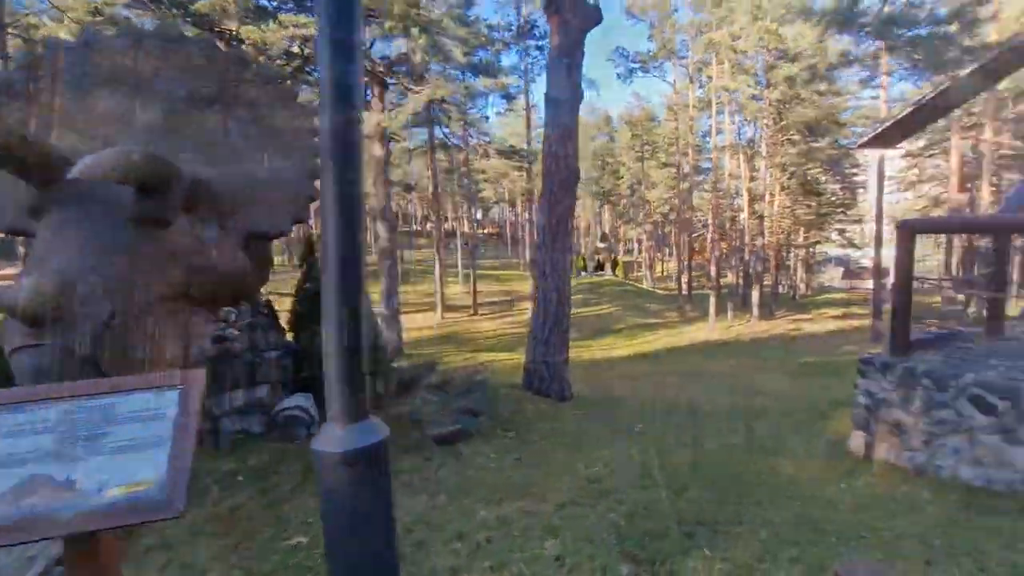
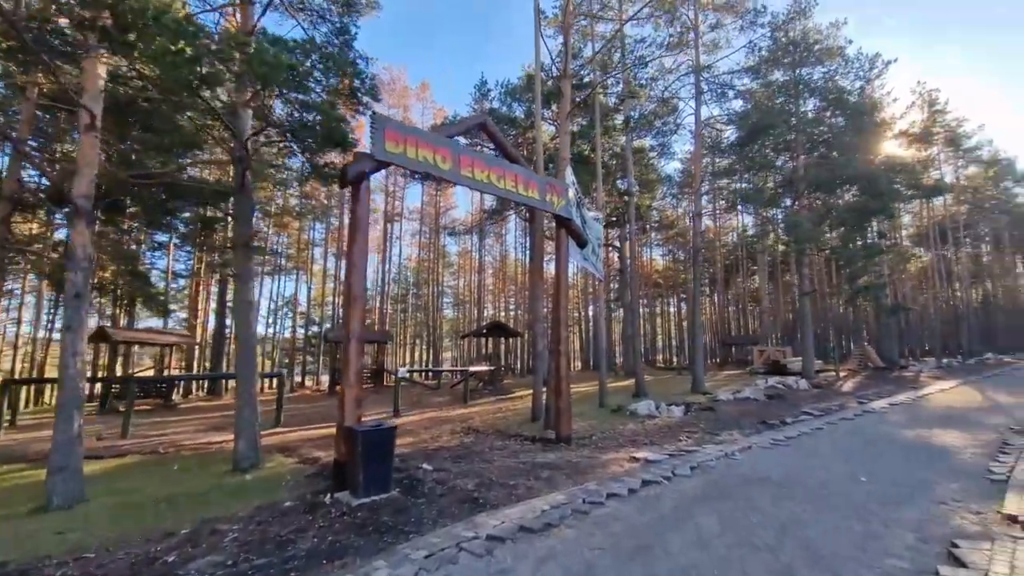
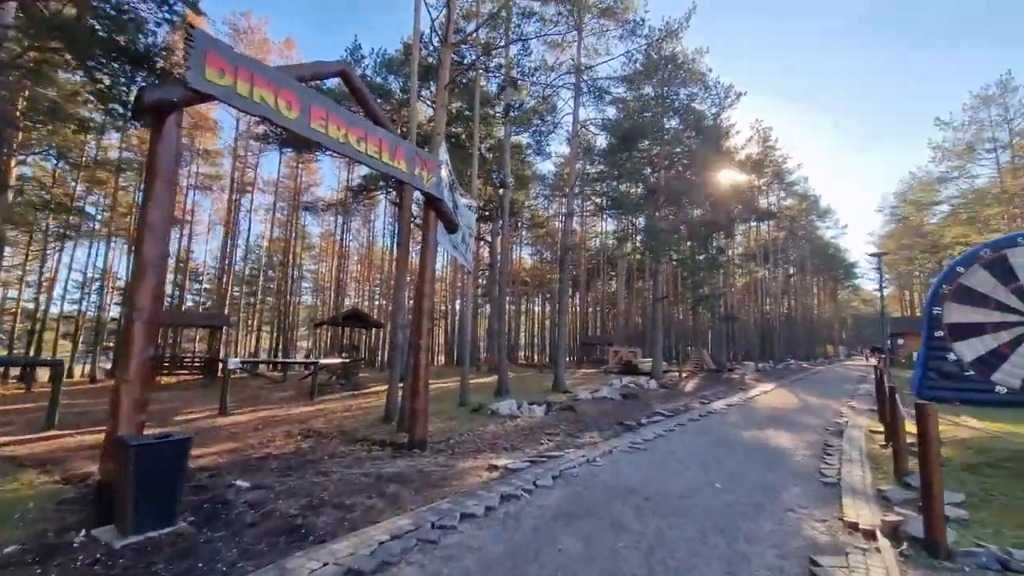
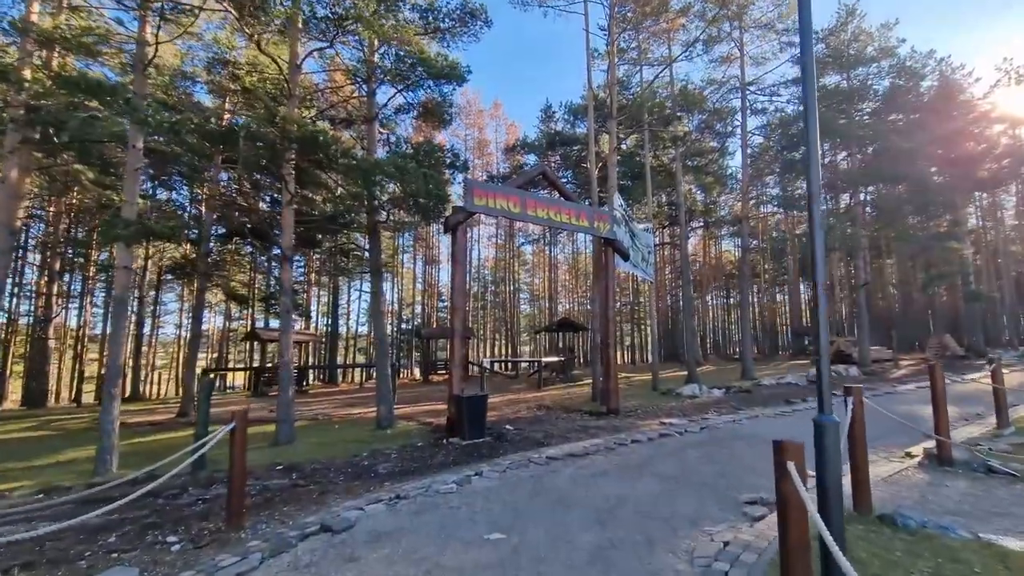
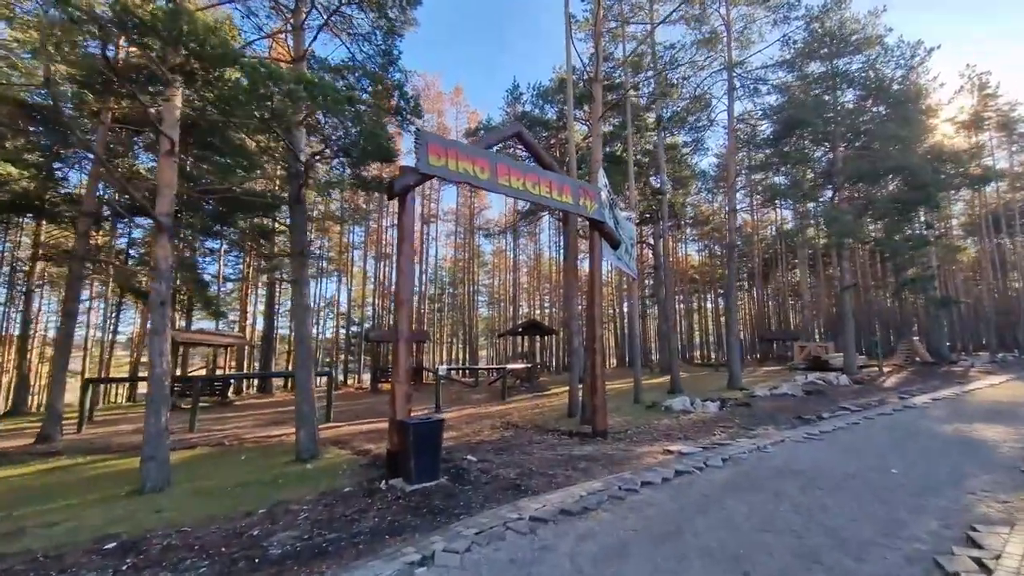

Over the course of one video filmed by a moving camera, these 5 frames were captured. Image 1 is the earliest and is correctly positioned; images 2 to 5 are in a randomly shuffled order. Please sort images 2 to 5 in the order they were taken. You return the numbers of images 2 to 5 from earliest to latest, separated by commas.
4, 5, 2, 3
